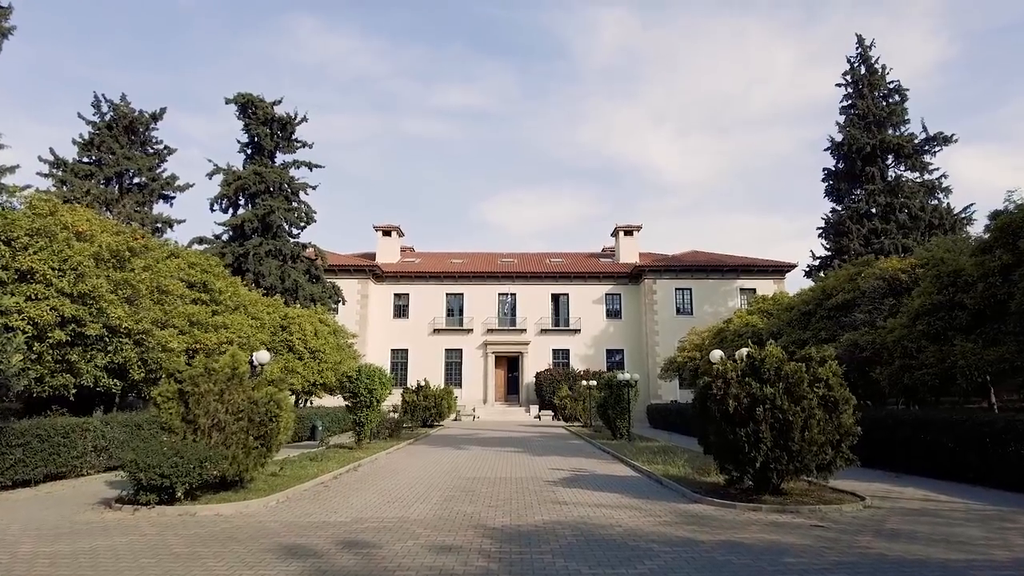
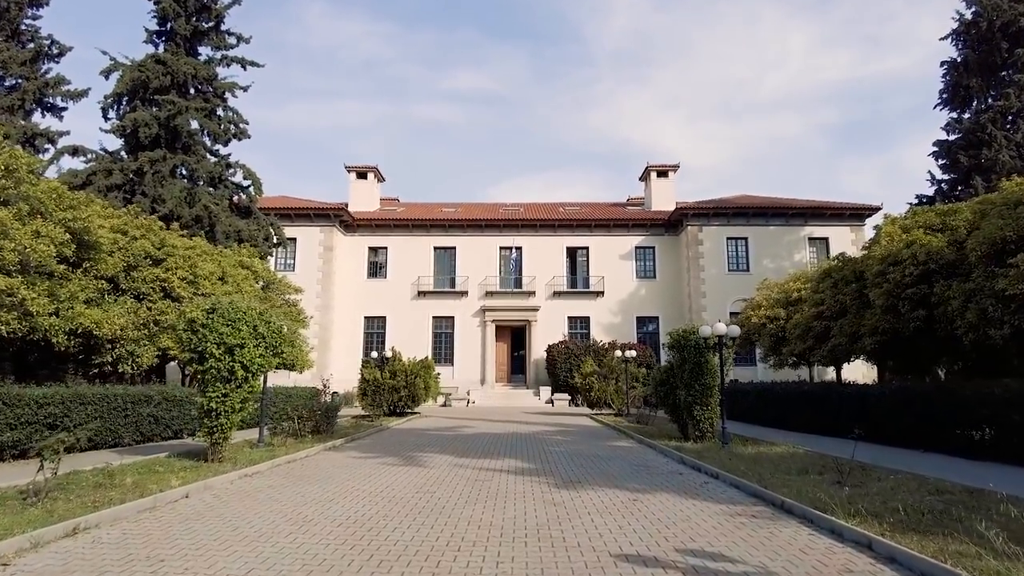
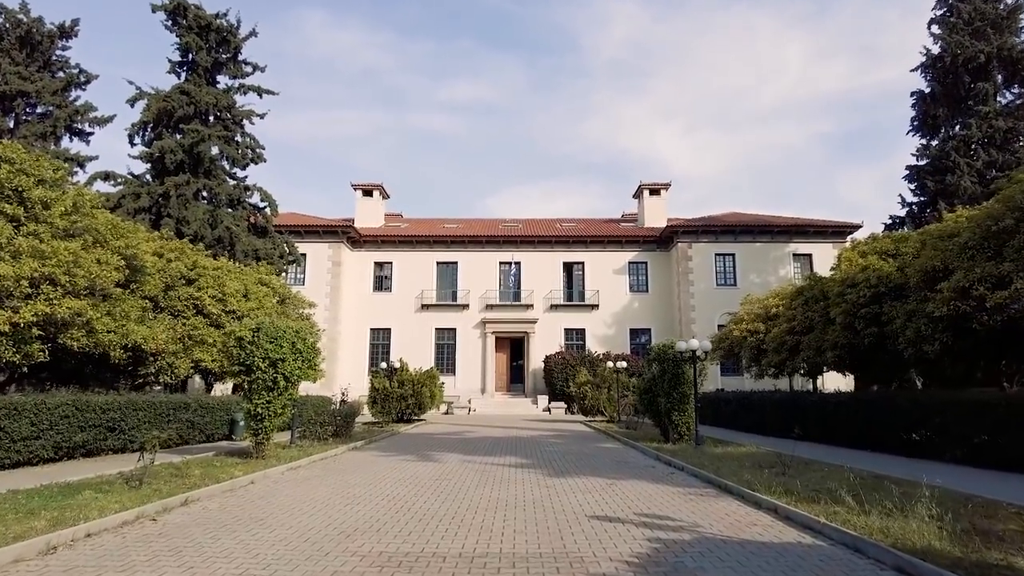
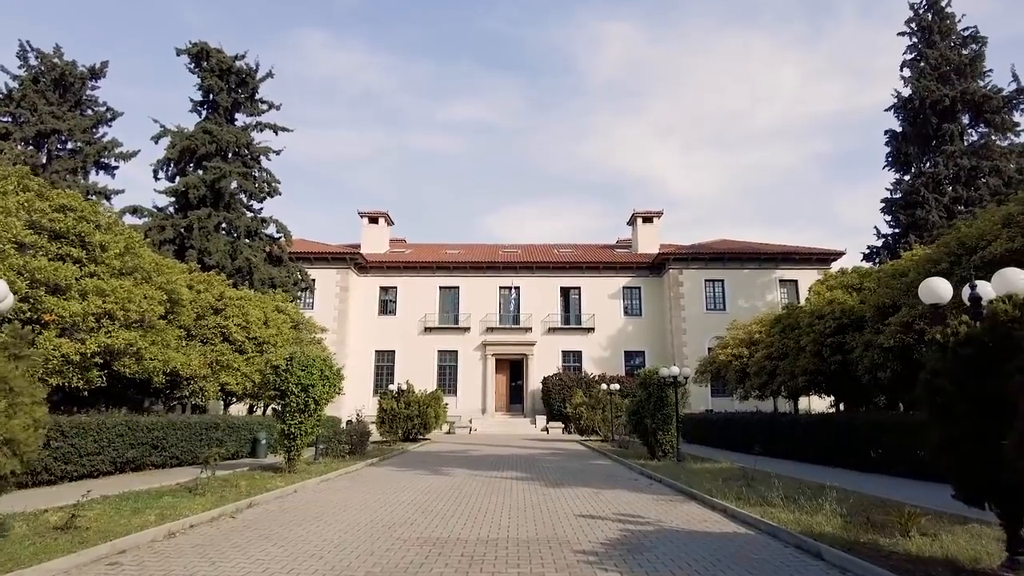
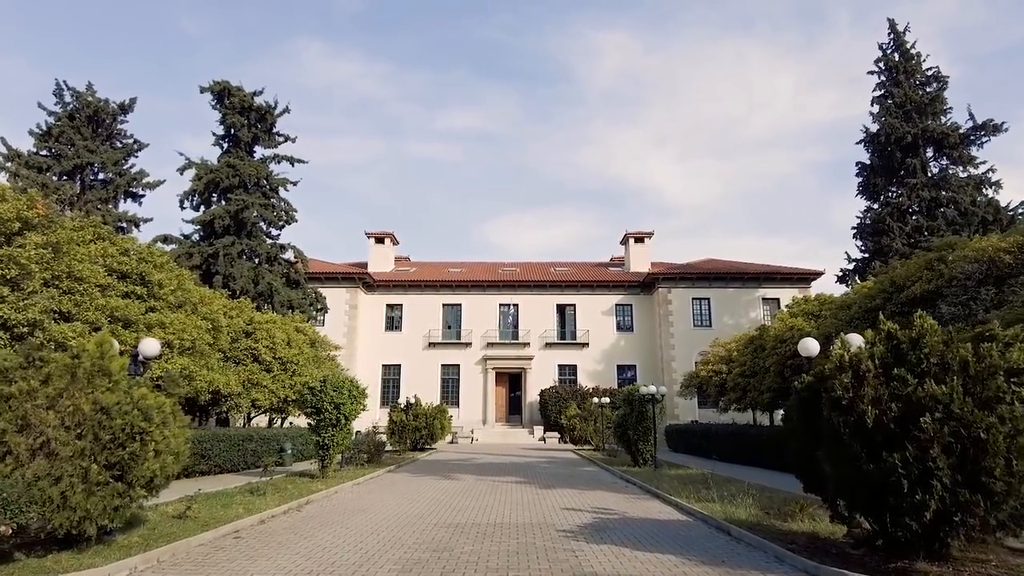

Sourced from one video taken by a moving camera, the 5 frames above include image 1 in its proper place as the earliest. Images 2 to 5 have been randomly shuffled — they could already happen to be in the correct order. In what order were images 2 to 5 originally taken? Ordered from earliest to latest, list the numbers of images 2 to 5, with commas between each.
5, 4, 3, 2
